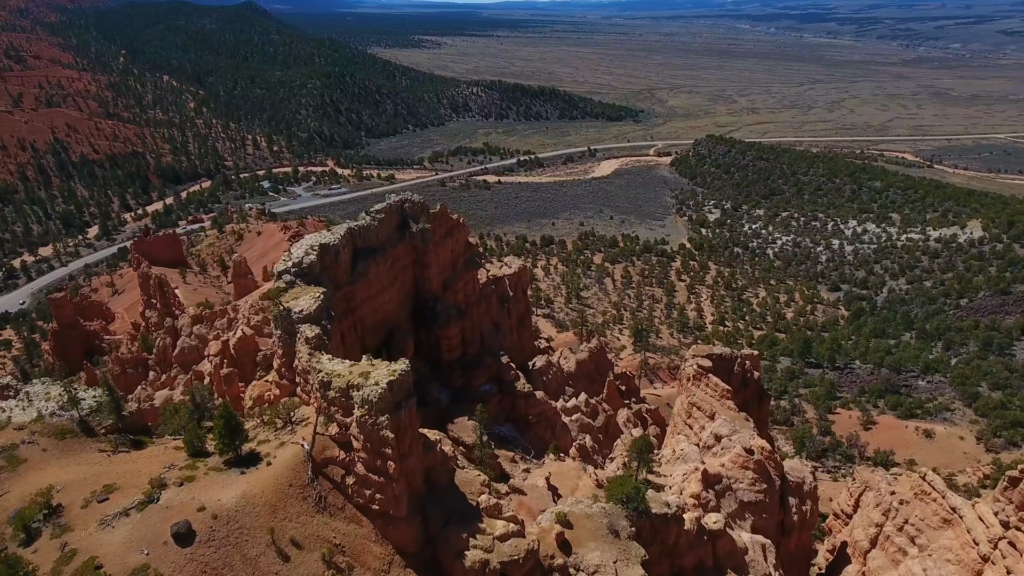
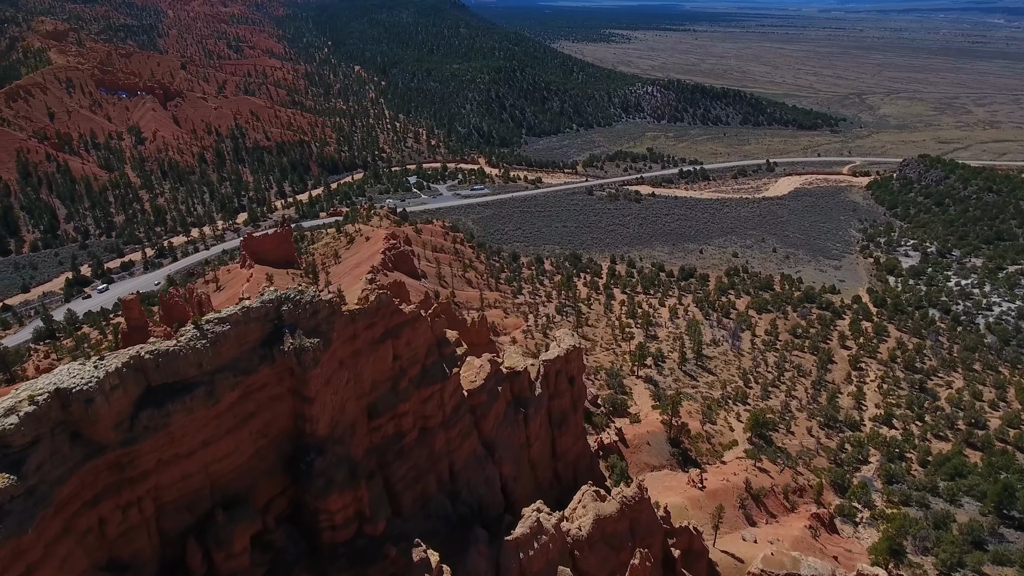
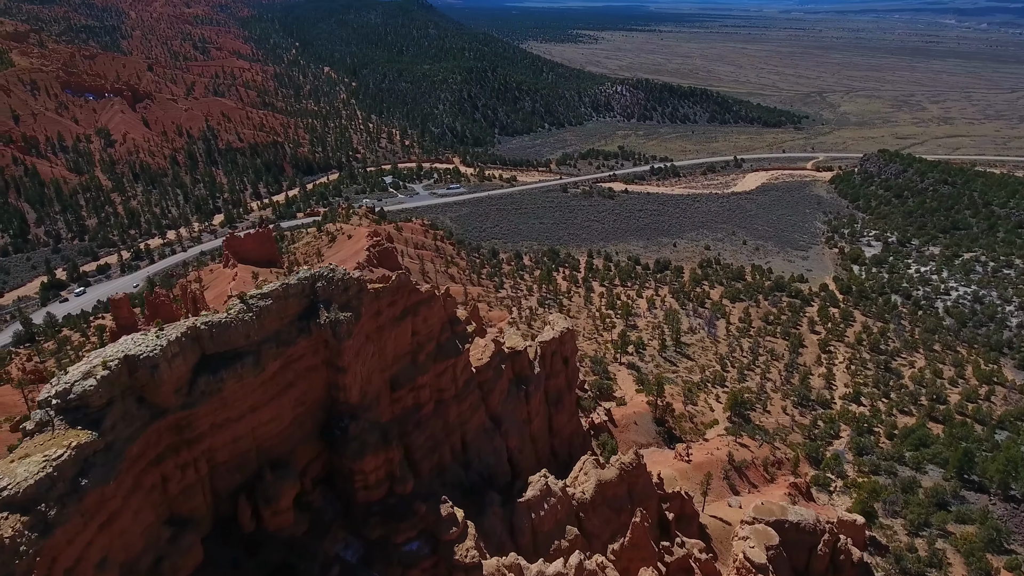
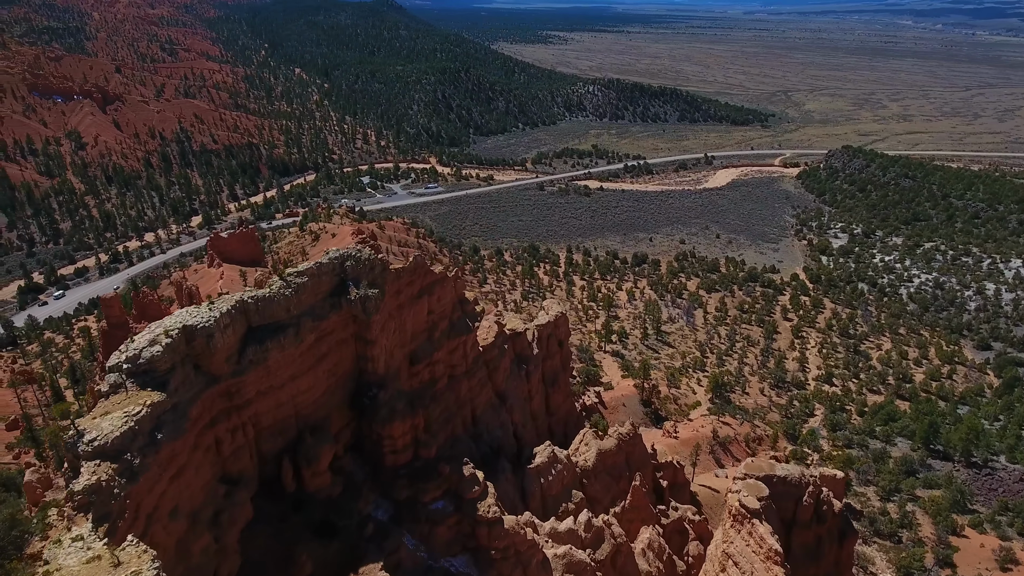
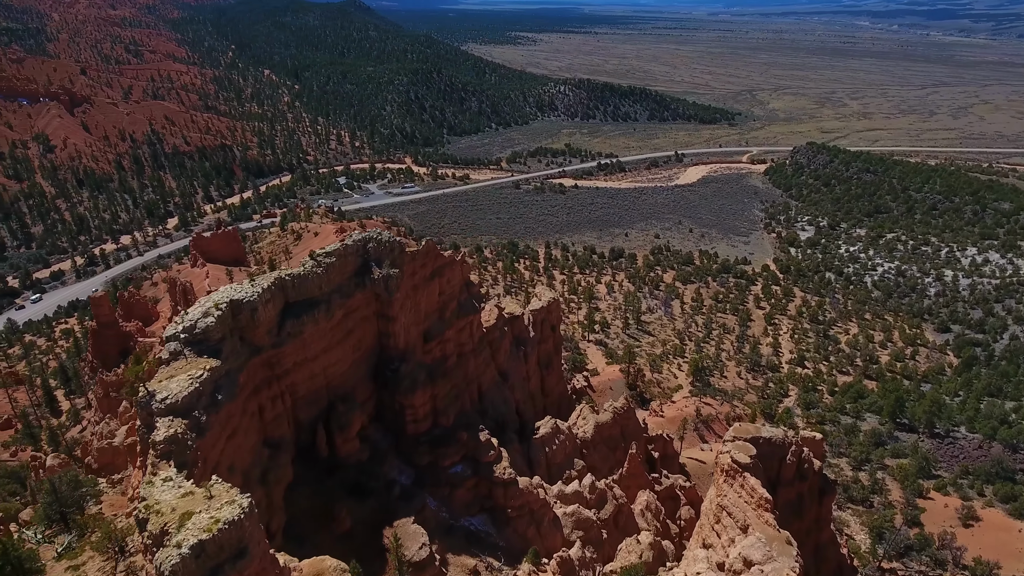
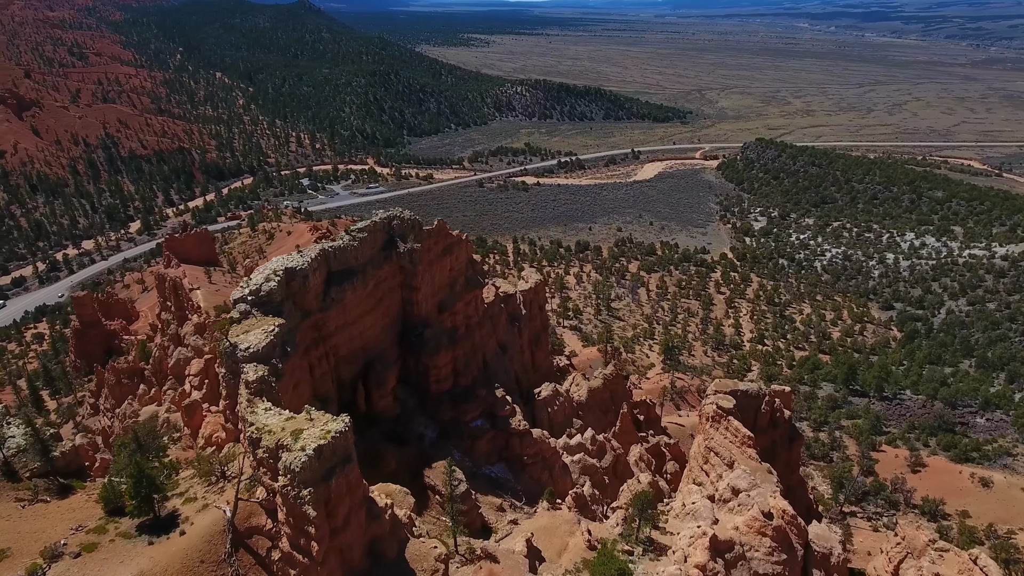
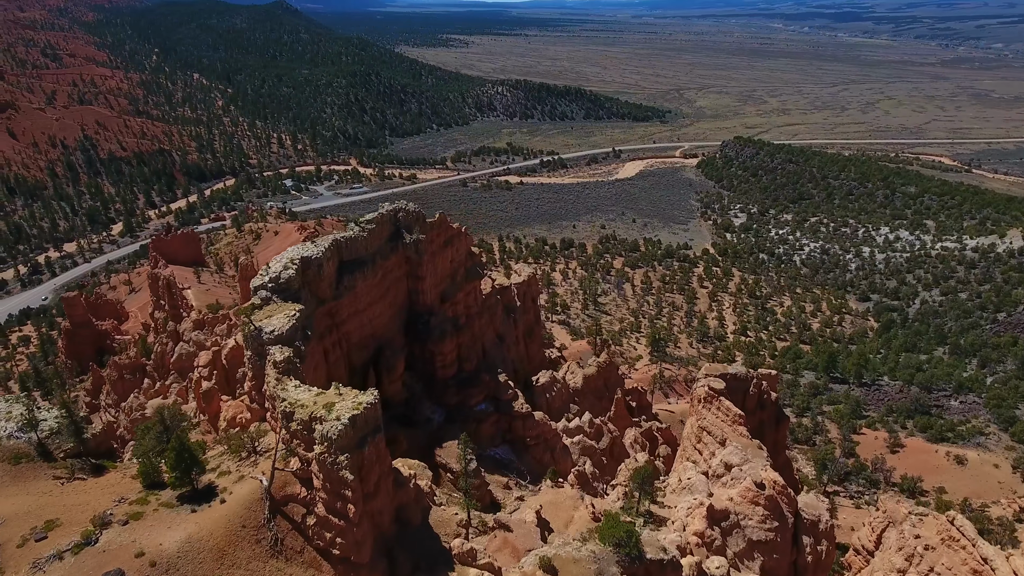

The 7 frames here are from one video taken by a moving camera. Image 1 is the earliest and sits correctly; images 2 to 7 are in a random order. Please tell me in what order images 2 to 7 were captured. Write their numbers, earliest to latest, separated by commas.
7, 6, 5, 4, 3, 2
